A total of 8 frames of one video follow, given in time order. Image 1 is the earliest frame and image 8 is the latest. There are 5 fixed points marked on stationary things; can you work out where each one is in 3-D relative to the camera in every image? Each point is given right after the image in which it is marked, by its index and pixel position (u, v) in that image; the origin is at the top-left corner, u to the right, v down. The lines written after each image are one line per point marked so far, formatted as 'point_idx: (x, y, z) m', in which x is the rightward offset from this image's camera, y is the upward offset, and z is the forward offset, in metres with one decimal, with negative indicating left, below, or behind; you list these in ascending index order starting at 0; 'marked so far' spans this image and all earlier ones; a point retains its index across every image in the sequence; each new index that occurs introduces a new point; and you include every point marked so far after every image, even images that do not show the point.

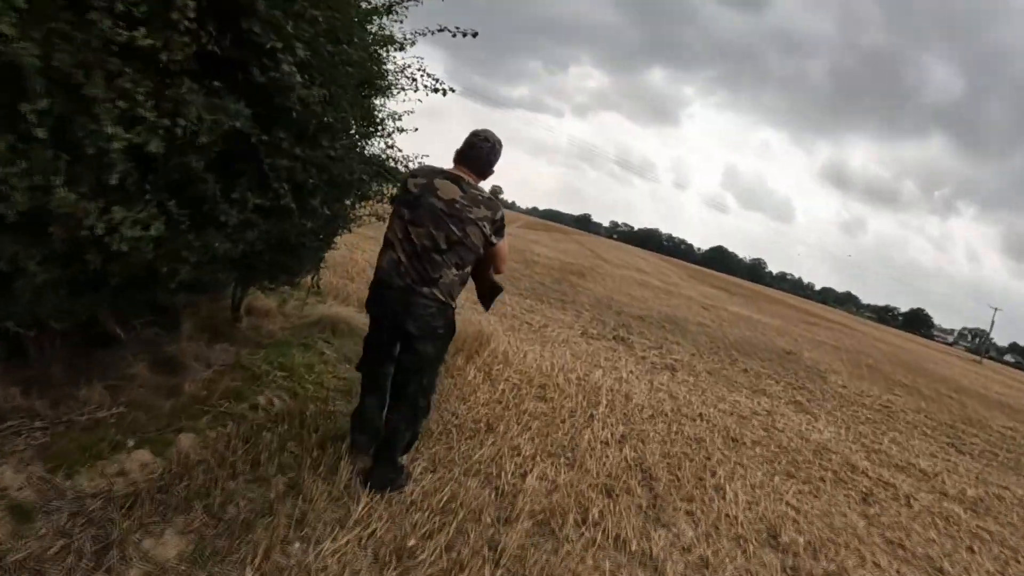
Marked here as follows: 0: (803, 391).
0: (+2.8, -1.0, +14.0) m
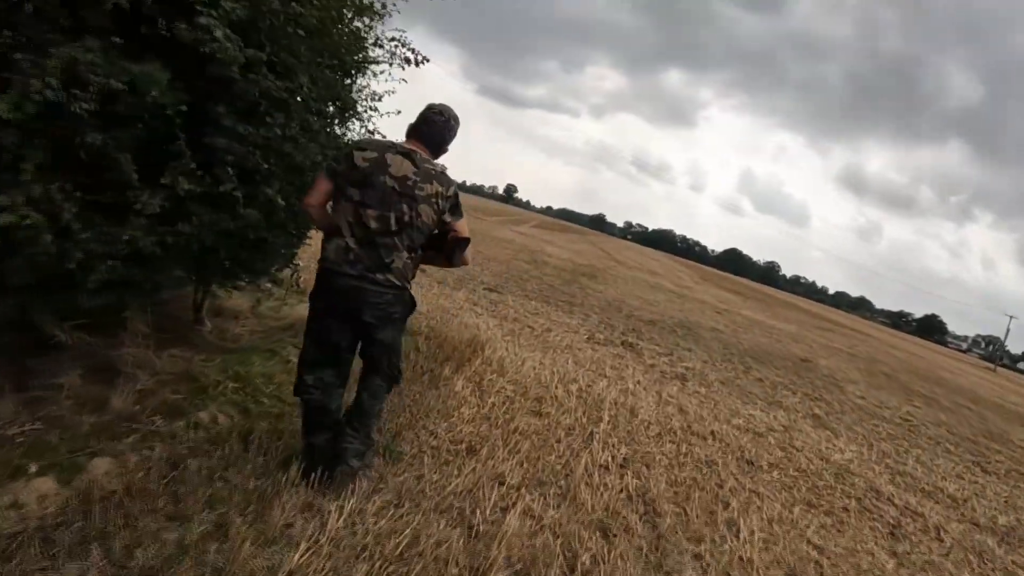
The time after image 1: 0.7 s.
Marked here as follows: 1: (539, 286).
0: (+2.8, -1.1, +13.3) m
1: (+0.3, 0.0, +16.8) m
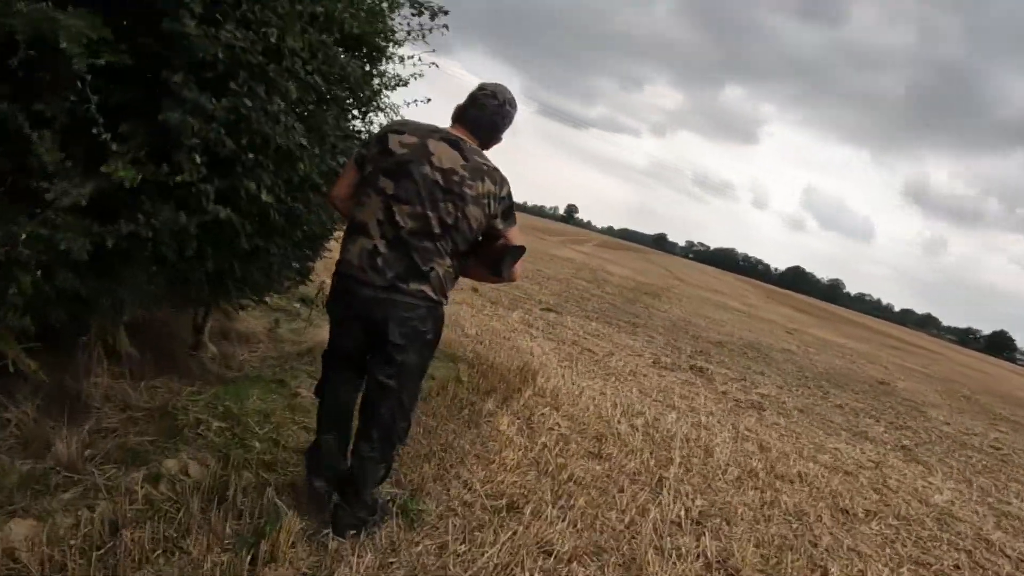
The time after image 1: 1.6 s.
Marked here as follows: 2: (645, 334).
0: (+3.3, -1.2, +12.2) m
1: (+1.0, -0.2, +15.8) m
2: (+1.2, -0.4, +13.4) m
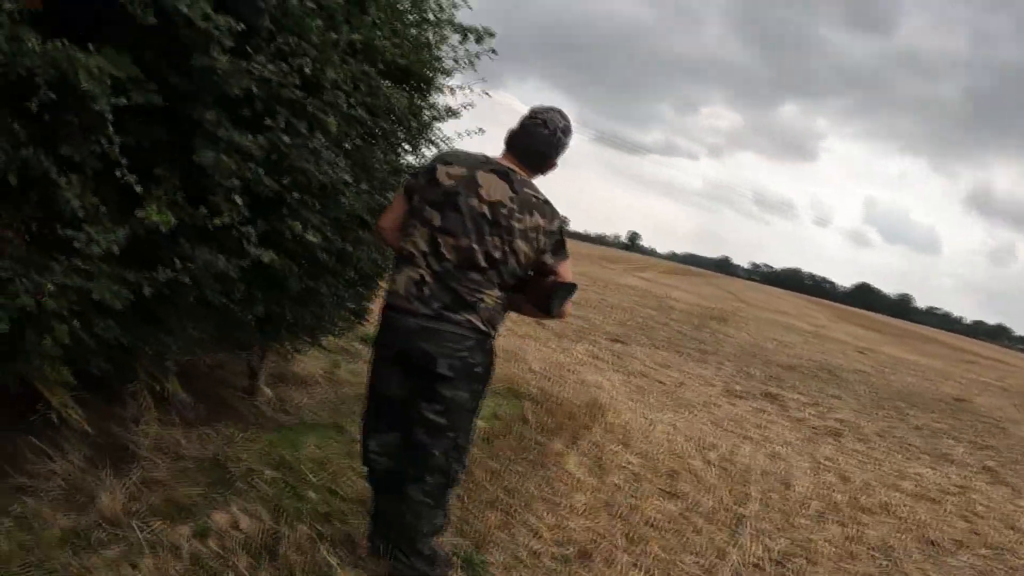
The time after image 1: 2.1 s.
0: (+3.9, -1.3, +11.9) m
1: (+1.7, -0.5, +15.6) m
2: (+1.8, -0.7, +13.1) m
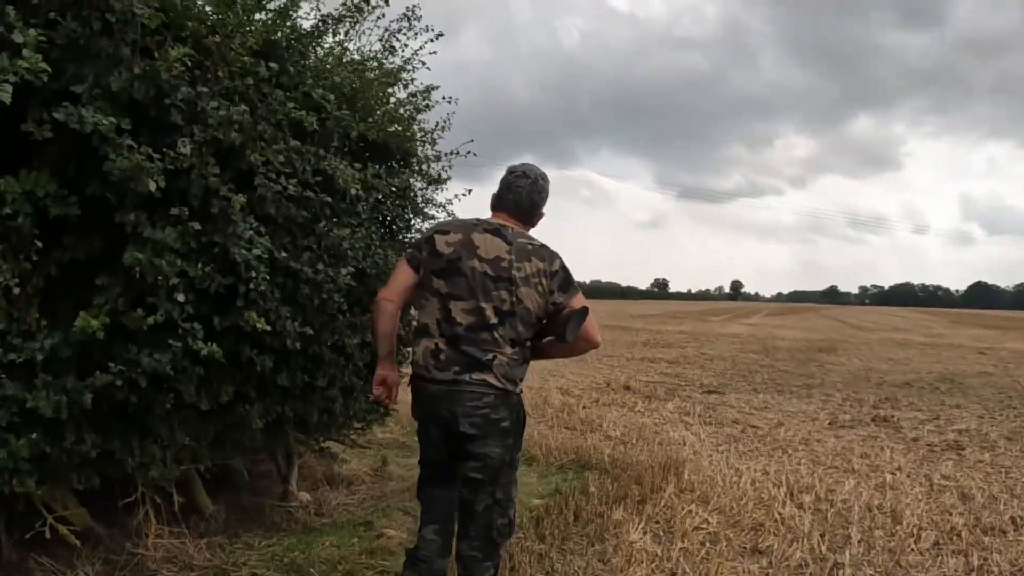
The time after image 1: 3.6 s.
0: (+4.7, -1.1, +10.9) m
1: (+2.6, -0.9, +14.8) m
2: (+2.6, -0.9, +12.3) m
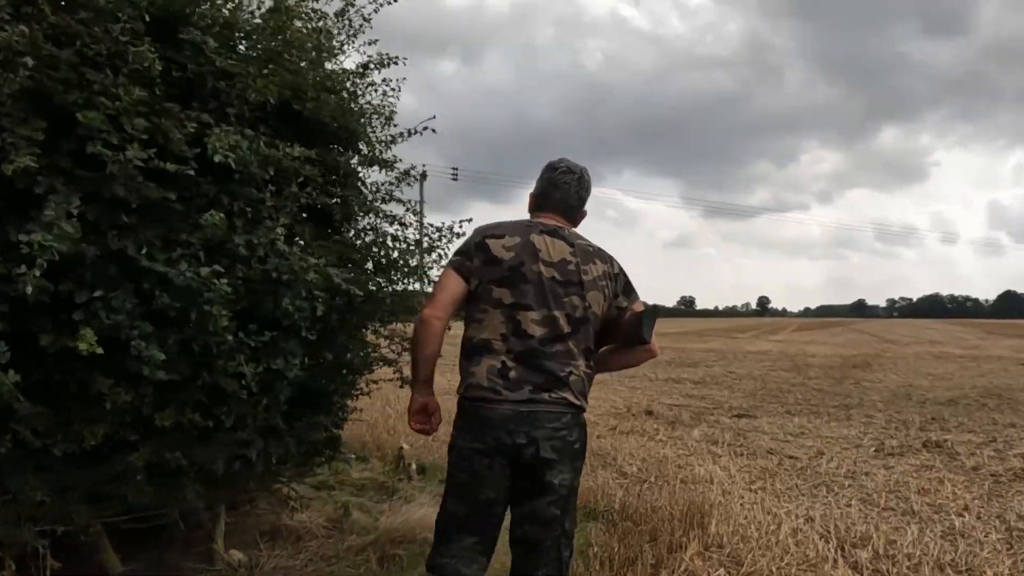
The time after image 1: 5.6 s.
0: (+4.7, -1.1, +9.8) m
1: (+2.7, -1.0, +13.7) m
2: (+2.7, -1.0, +11.3) m
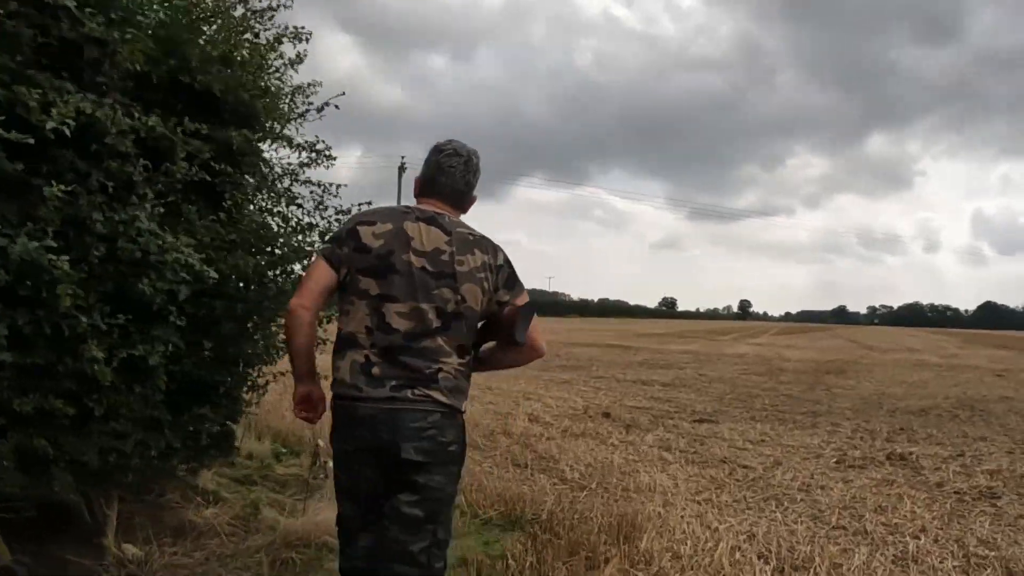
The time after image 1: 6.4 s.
0: (+4.4, -1.2, +9.4) m
1: (+2.4, -1.0, +13.4) m
2: (+2.4, -1.0, +10.9) m
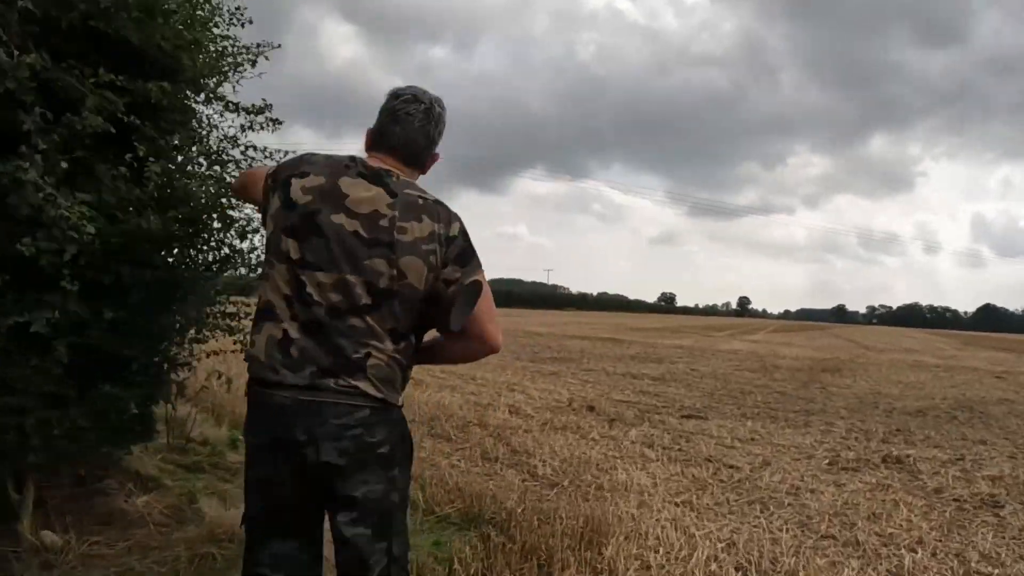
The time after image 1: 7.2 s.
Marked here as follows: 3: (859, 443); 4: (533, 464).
0: (+4.3, -1.2, +9.0) m
1: (+2.2, -1.0, +12.9) m
2: (+2.2, -1.0, +10.5) m
3: (+2.1, -0.9, +9.0) m
4: (+0.1, -0.7, +6.1) m
